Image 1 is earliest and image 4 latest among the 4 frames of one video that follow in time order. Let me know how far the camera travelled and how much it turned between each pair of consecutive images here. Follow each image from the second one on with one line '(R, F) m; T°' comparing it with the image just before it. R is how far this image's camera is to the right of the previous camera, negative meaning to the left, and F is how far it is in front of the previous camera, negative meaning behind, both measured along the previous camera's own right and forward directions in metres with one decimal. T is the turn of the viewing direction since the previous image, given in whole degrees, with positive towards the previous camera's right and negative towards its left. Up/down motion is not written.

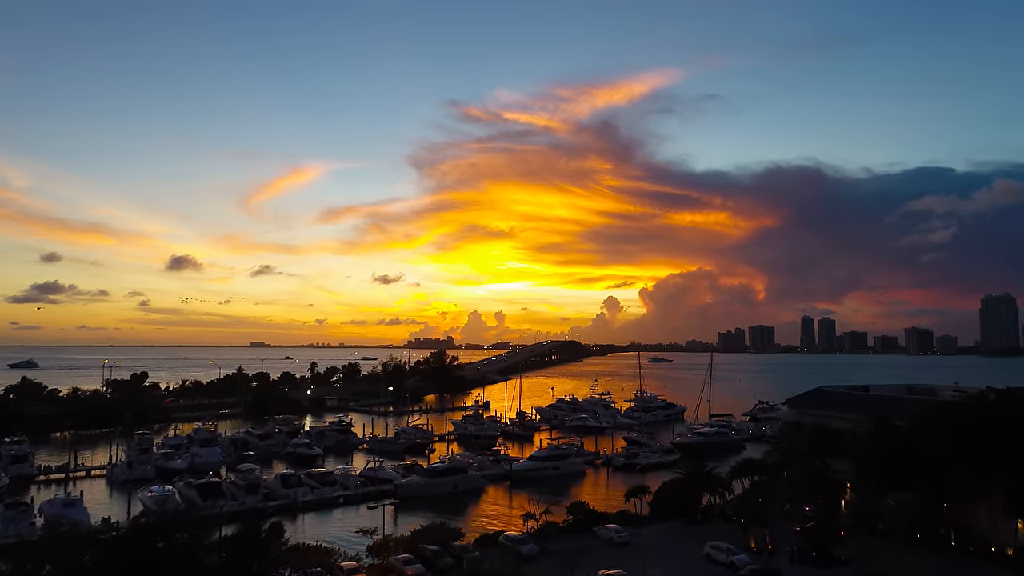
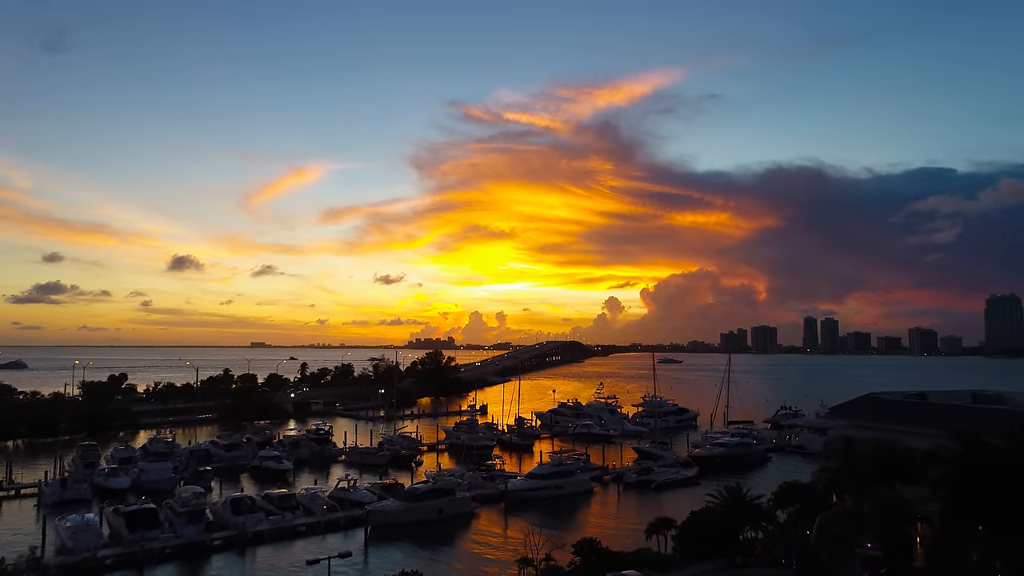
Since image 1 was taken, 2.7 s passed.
(+0.3, +5.8) m; 0°
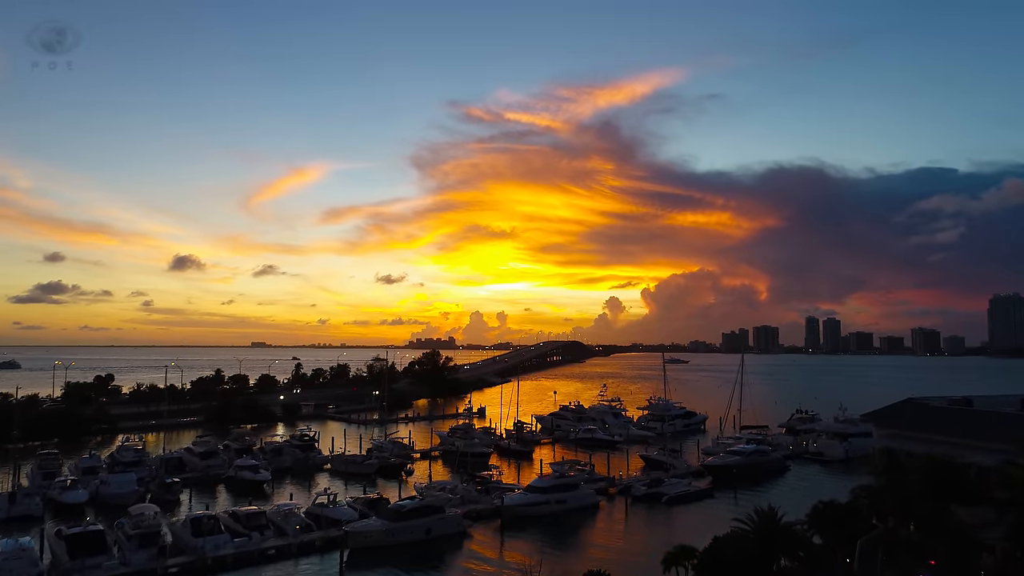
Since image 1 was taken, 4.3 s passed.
(+0.2, +3.5) m; 0°
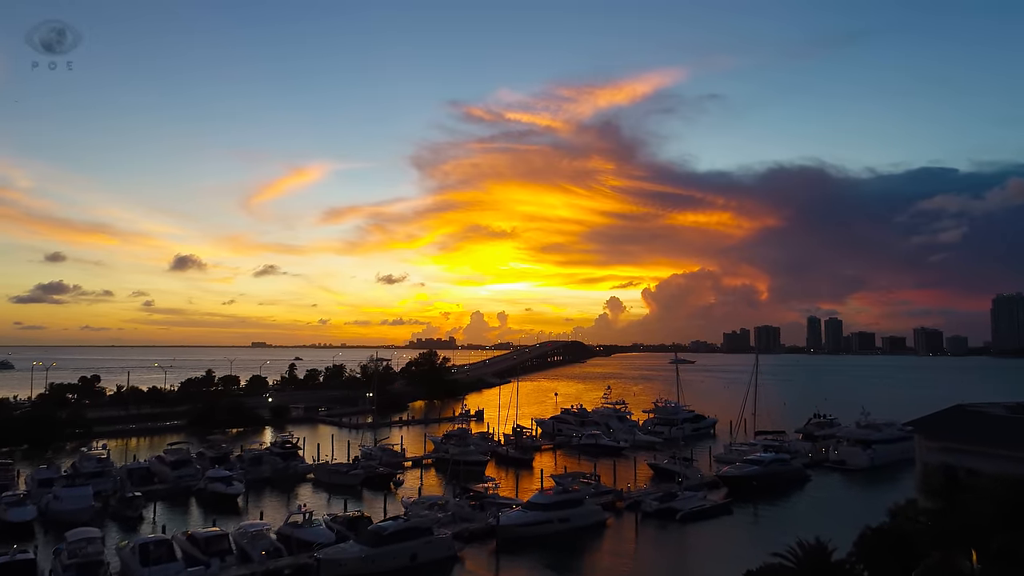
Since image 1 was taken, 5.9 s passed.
(+0.1, +3.5) m; 0°
